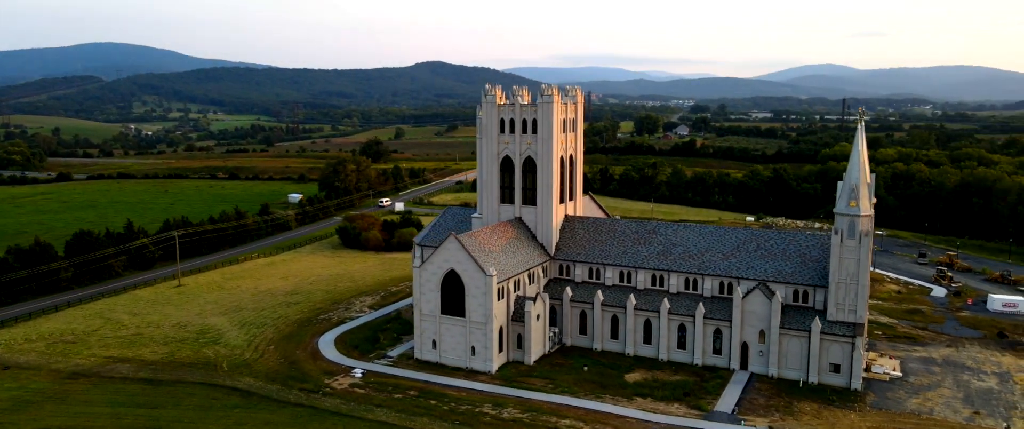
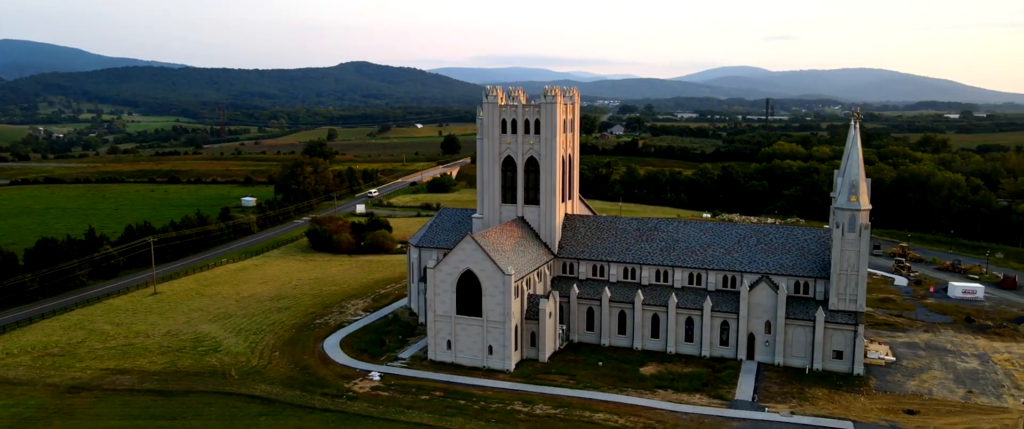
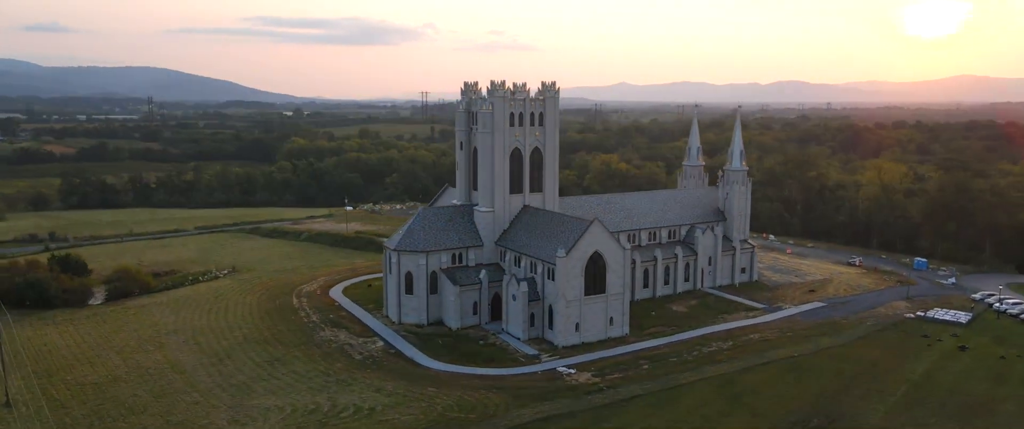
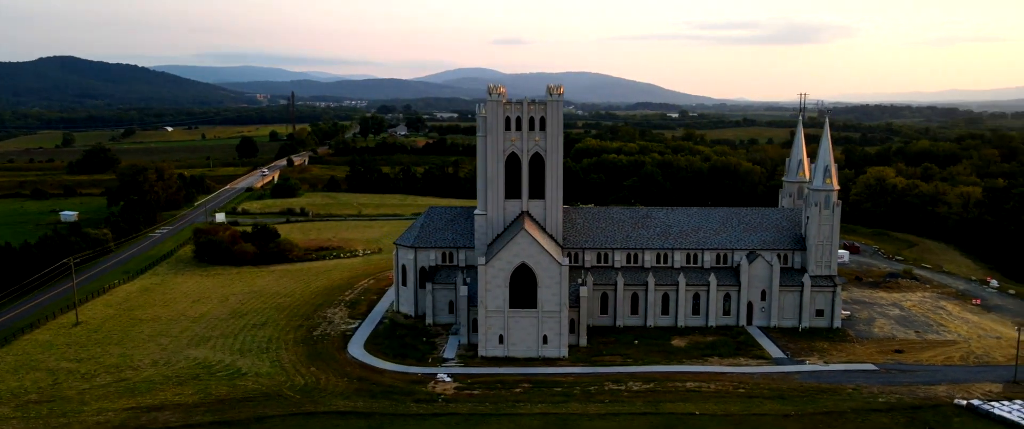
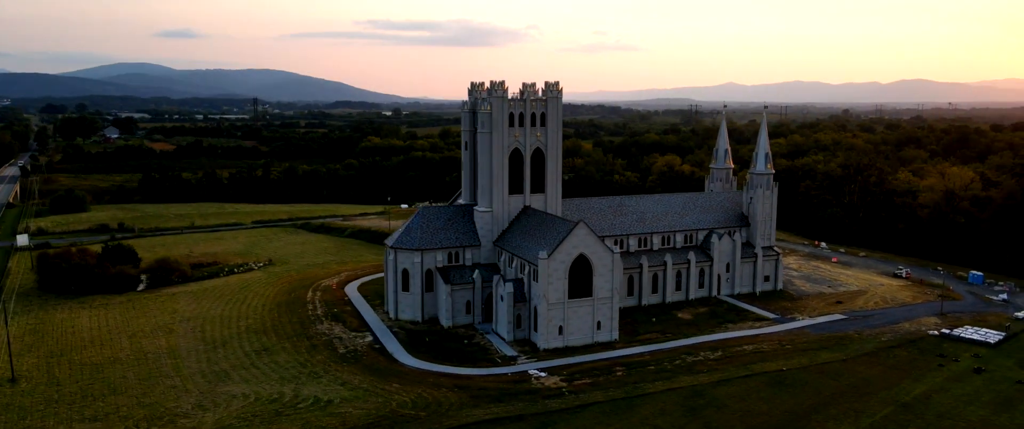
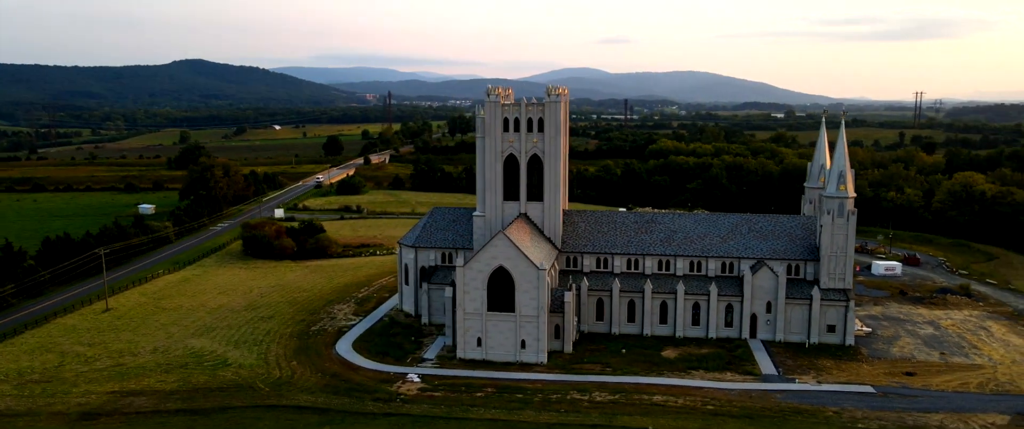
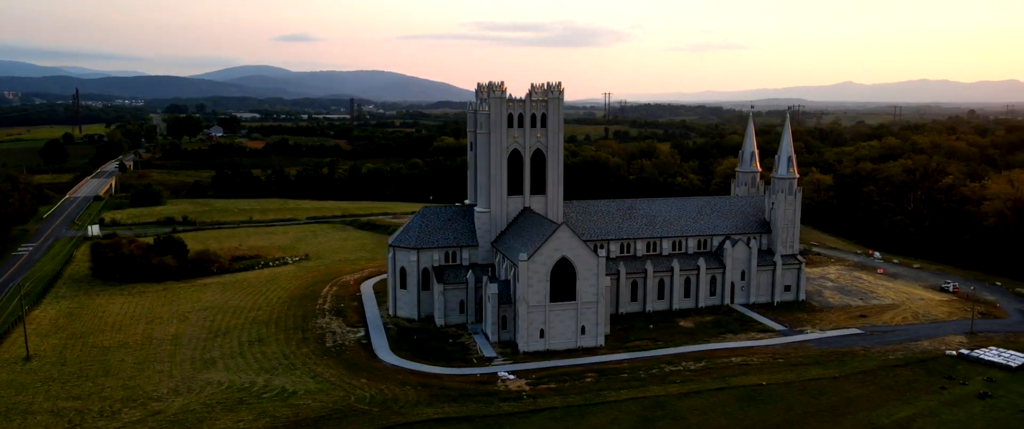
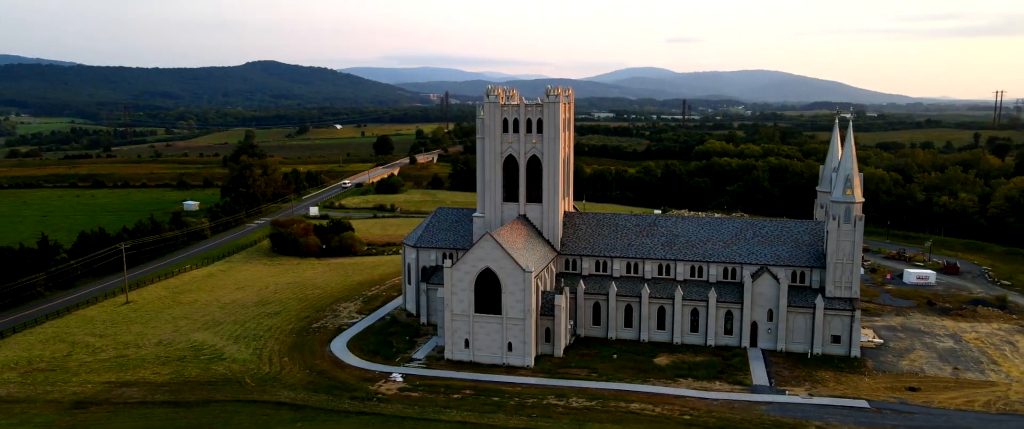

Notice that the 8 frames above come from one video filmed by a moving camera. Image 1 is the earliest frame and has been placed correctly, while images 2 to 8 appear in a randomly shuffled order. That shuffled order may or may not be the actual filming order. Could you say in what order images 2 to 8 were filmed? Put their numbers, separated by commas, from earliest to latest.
2, 8, 6, 4, 7, 5, 3
